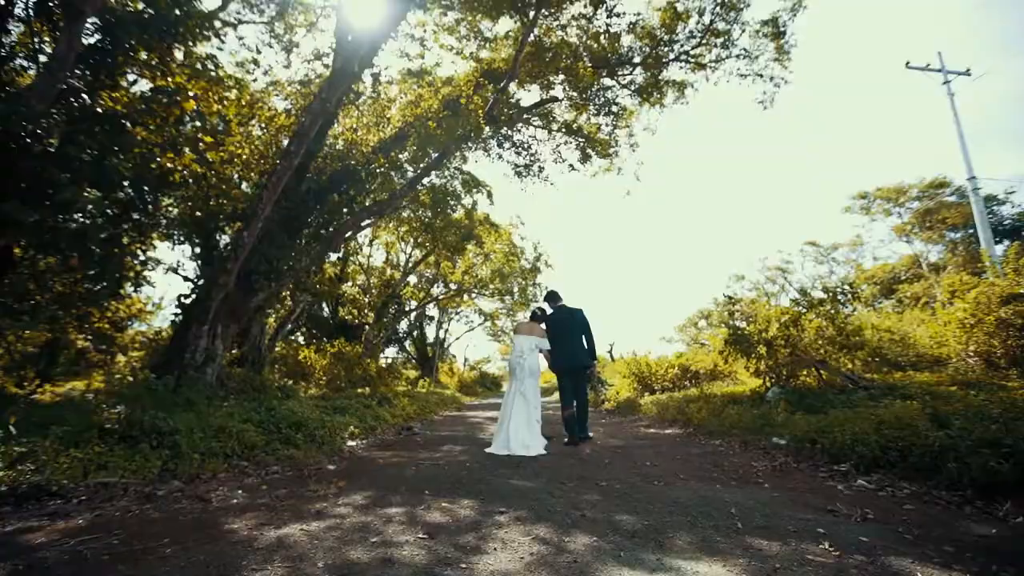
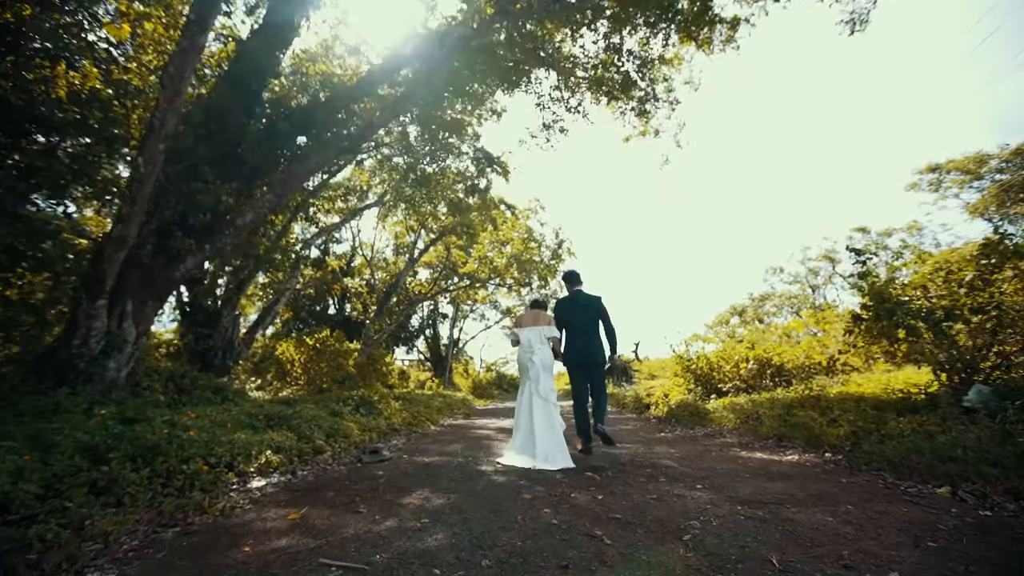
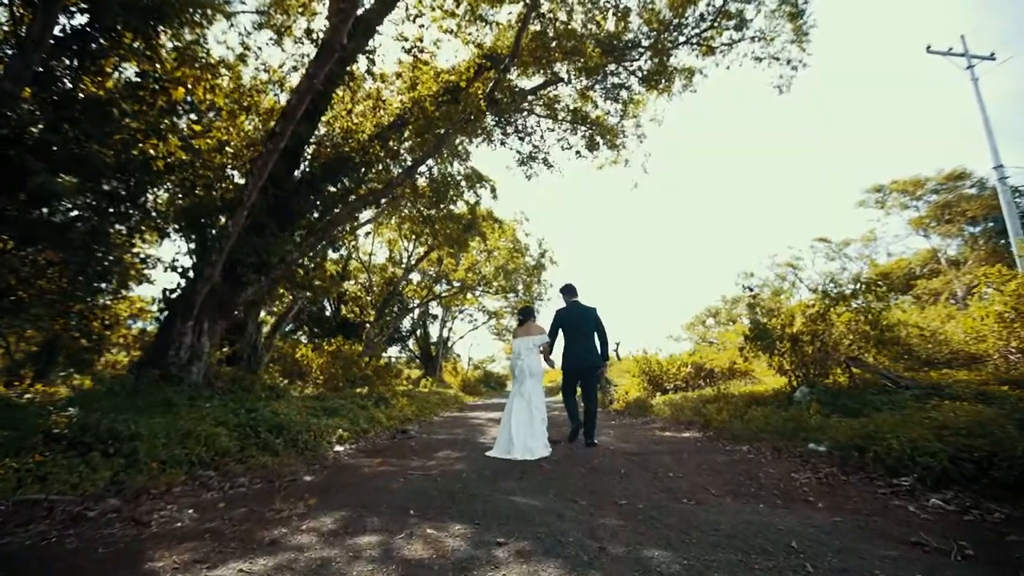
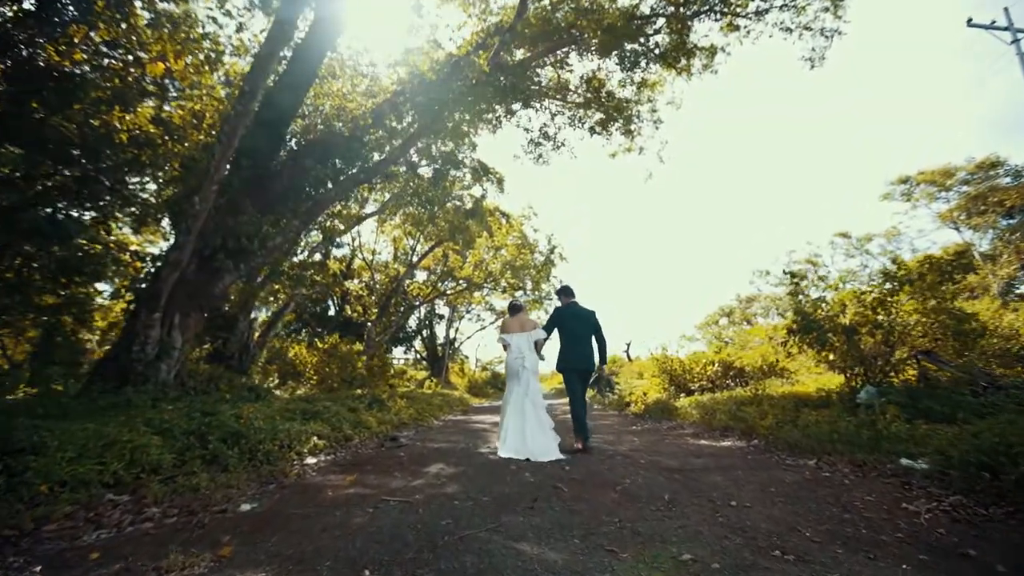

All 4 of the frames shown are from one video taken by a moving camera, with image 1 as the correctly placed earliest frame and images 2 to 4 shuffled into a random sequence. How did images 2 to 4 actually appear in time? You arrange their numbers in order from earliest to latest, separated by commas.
3, 4, 2
